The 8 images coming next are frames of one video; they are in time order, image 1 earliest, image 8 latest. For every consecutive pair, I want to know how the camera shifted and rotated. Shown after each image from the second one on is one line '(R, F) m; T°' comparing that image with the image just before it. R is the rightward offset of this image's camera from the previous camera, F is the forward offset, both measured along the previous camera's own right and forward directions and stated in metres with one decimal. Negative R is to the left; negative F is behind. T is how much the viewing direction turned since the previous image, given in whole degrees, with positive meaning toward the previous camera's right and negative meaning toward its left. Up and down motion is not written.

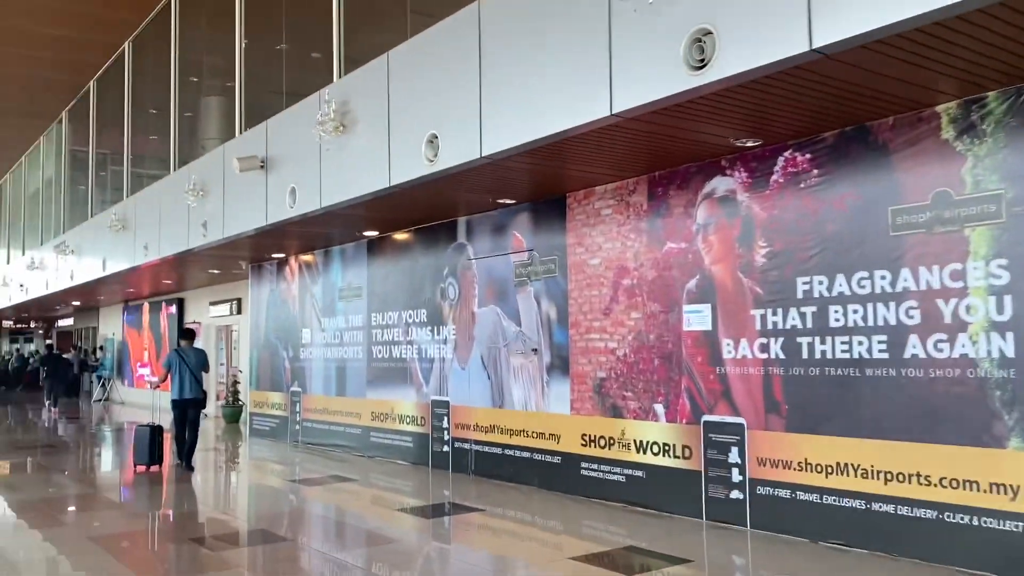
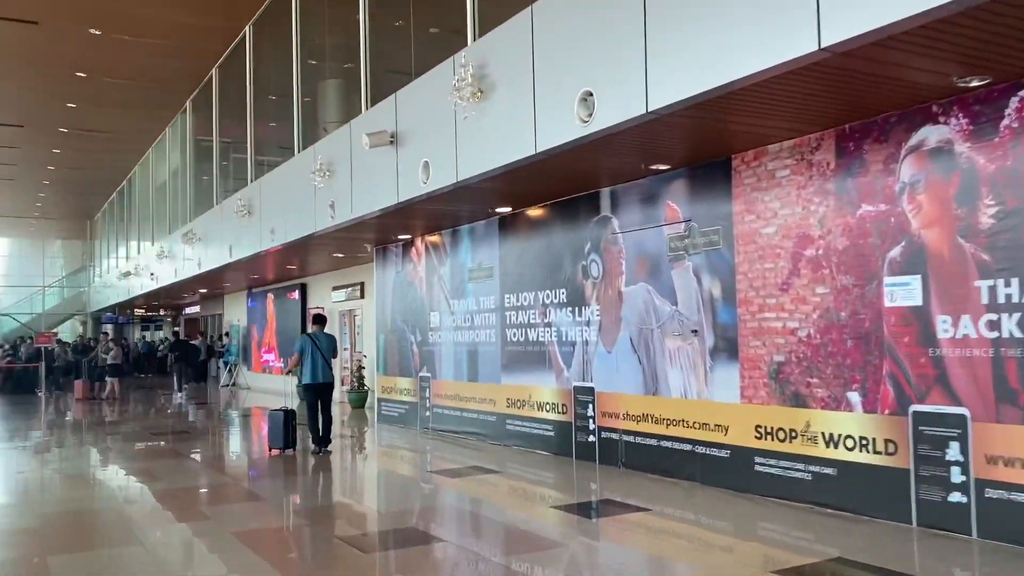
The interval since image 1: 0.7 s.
(-0.4, +0.6) m; -7°
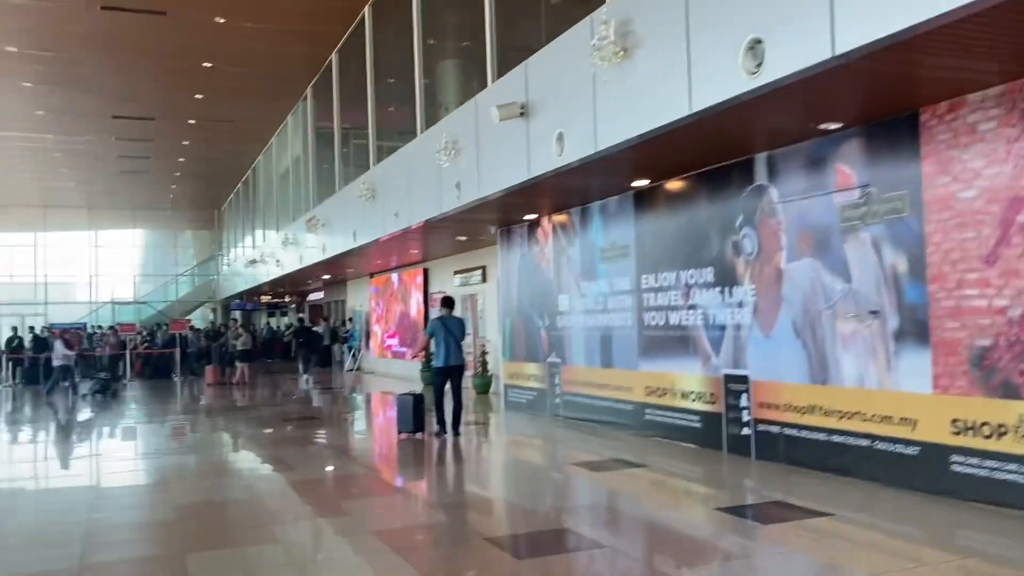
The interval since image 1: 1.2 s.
(-0.3, +0.5) m; -7°
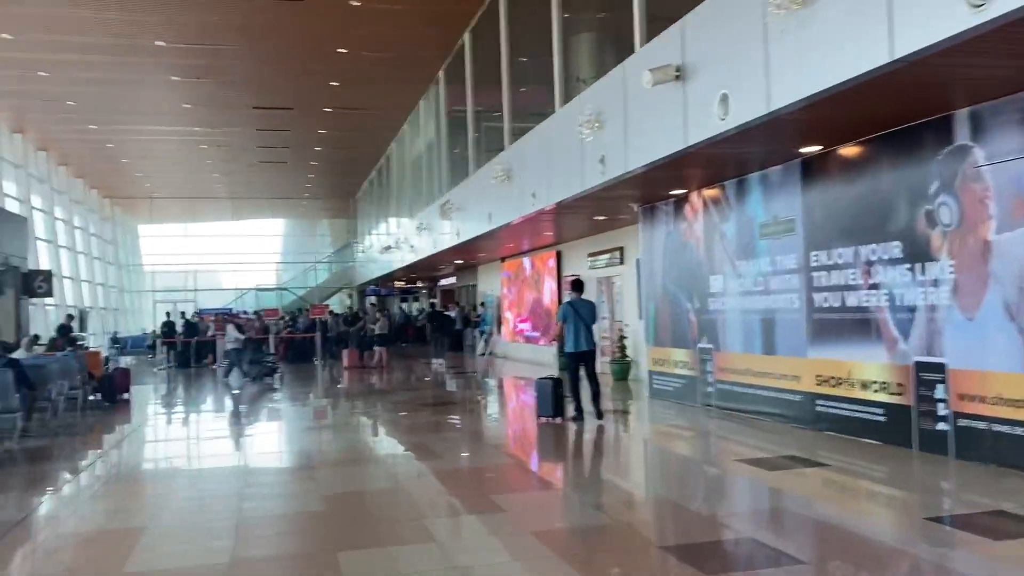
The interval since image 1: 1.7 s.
(-0.2, +0.5) m; -8°
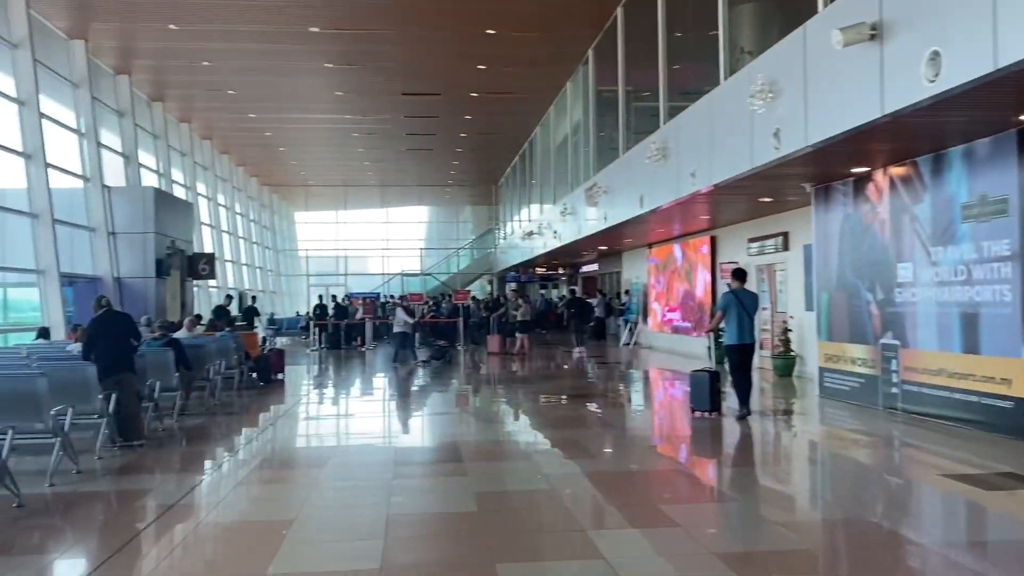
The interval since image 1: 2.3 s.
(-0.2, +0.5) m; -9°
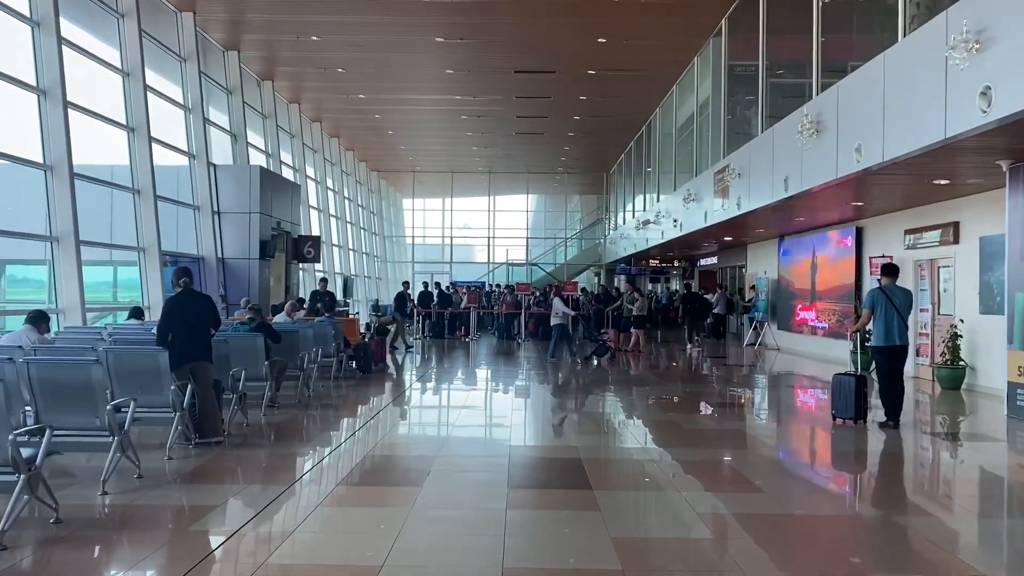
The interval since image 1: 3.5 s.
(-0.2, +1.1) m; -7°
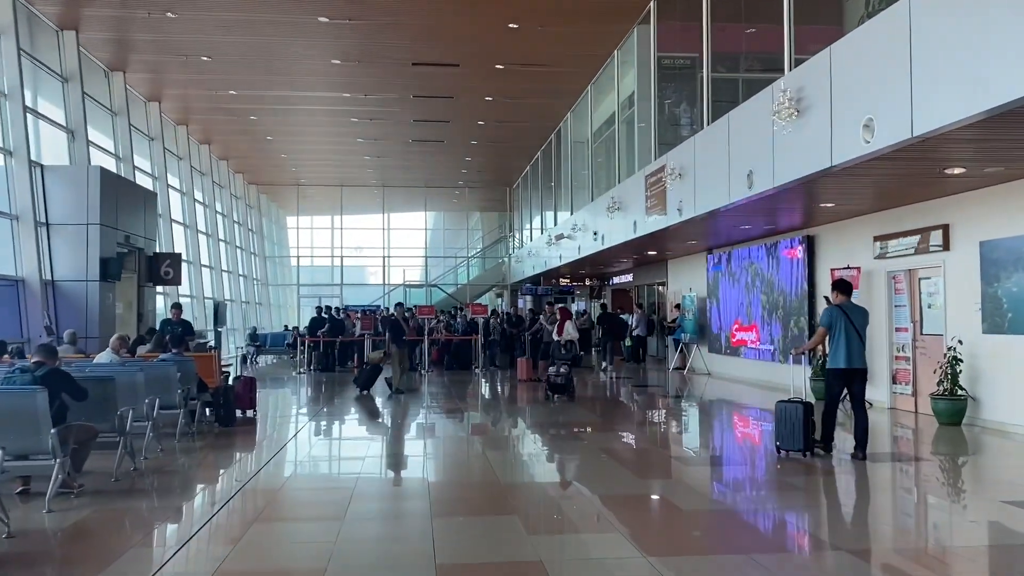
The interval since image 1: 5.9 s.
(-0.1, +2.2) m; +7°
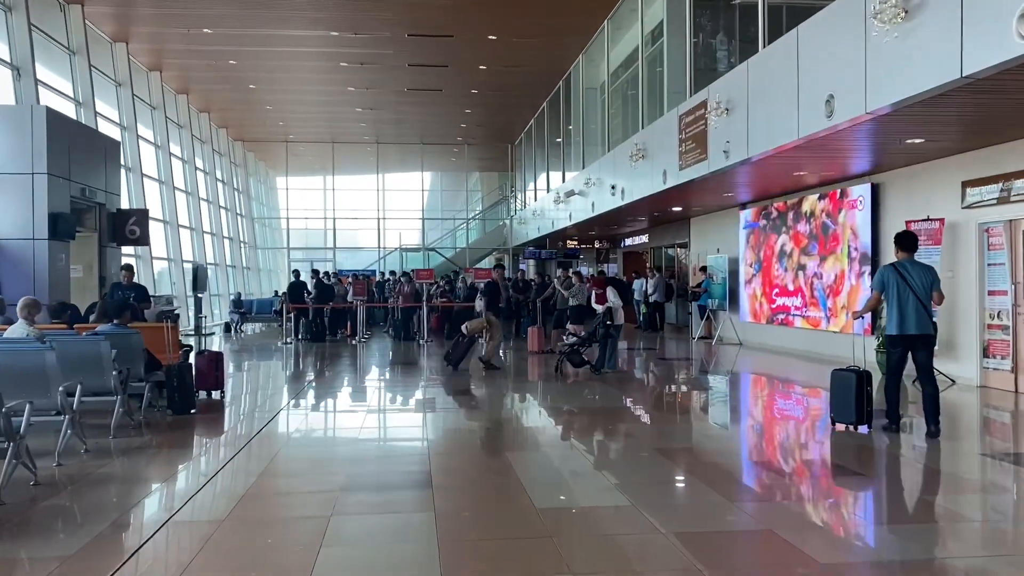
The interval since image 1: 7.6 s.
(-0.2, +1.7) m; 0°
